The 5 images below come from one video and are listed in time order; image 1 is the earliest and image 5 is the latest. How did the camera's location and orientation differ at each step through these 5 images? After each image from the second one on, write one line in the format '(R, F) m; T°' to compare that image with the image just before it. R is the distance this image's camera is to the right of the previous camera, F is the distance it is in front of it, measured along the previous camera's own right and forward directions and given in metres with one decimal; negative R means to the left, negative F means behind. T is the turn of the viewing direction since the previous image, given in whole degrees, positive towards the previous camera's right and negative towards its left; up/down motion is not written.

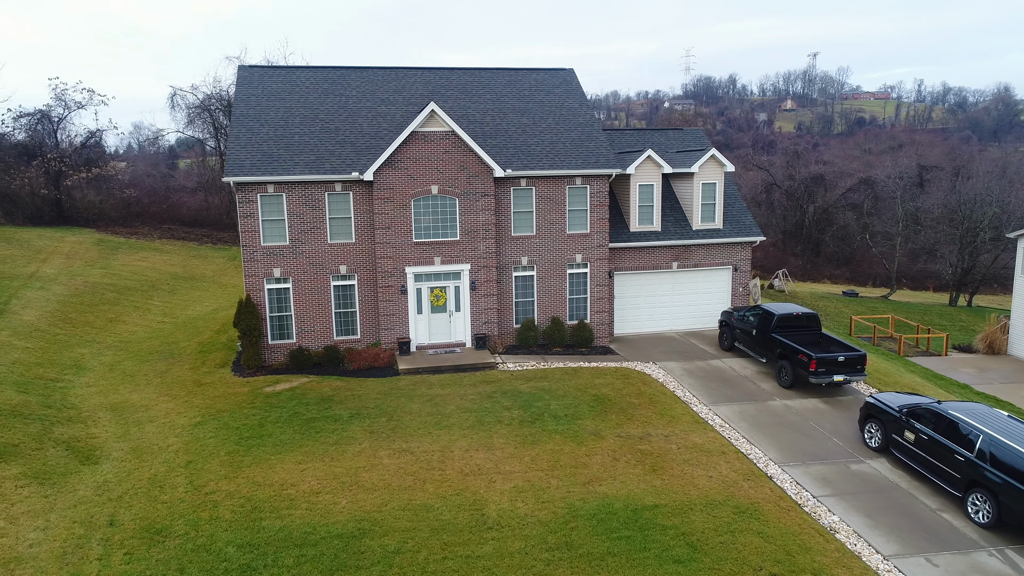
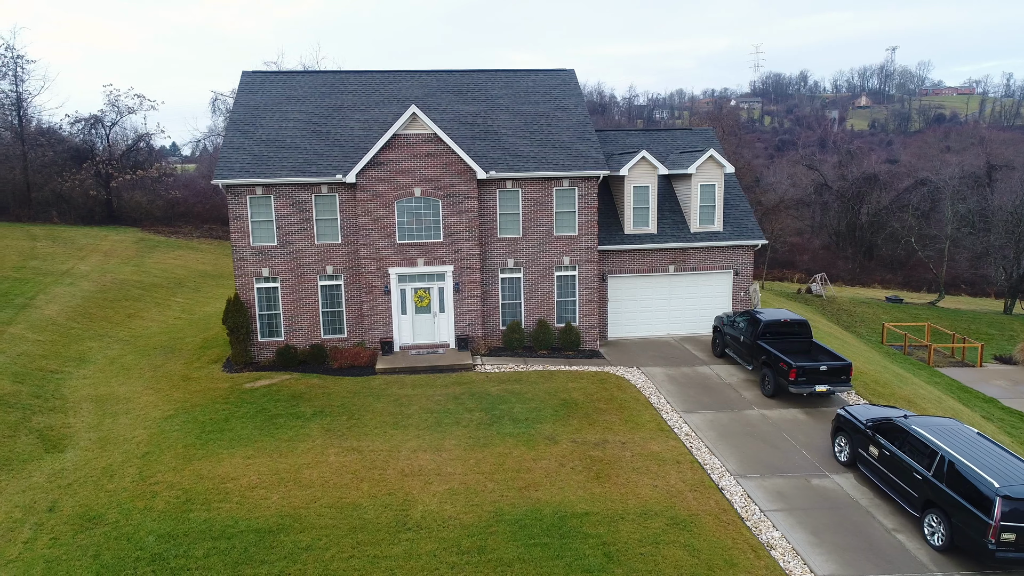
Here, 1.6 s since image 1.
(+2.1, +0.1) m; -5°
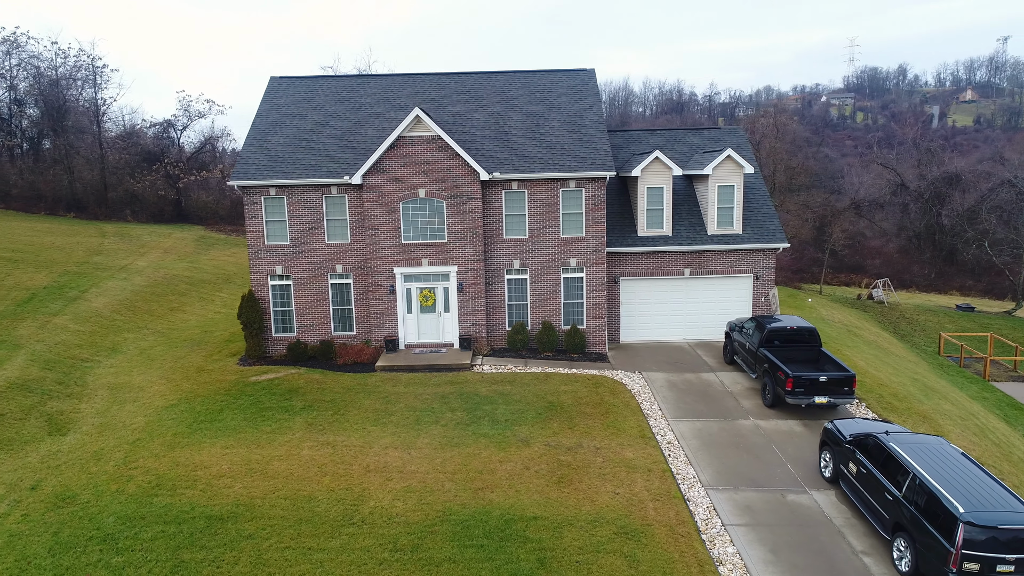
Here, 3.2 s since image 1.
(+2.0, +0.1) m; -7°
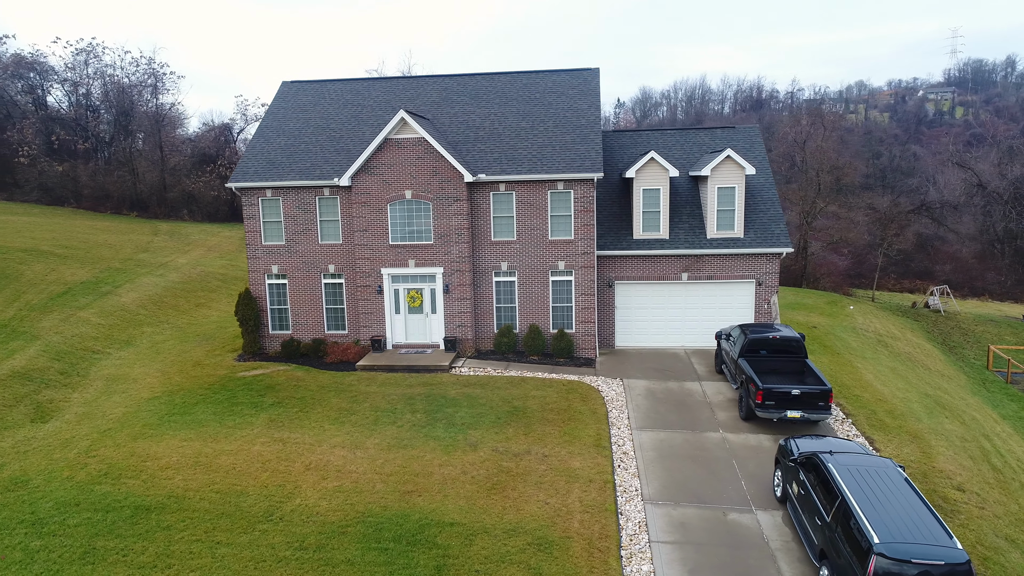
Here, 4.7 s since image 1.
(+2.4, +0.3) m; -6°
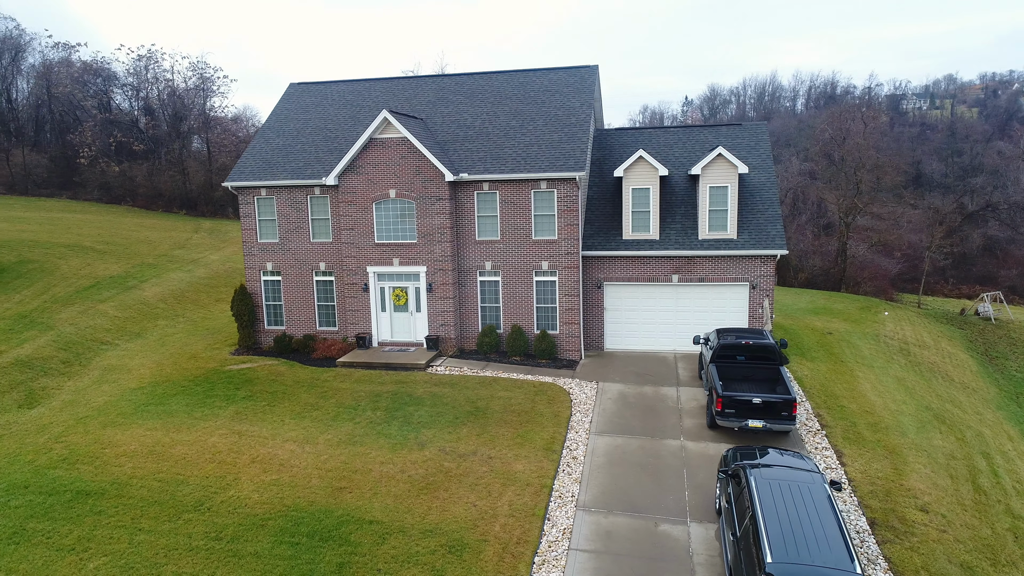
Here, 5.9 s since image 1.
(+2.2, +0.2) m; -6°
